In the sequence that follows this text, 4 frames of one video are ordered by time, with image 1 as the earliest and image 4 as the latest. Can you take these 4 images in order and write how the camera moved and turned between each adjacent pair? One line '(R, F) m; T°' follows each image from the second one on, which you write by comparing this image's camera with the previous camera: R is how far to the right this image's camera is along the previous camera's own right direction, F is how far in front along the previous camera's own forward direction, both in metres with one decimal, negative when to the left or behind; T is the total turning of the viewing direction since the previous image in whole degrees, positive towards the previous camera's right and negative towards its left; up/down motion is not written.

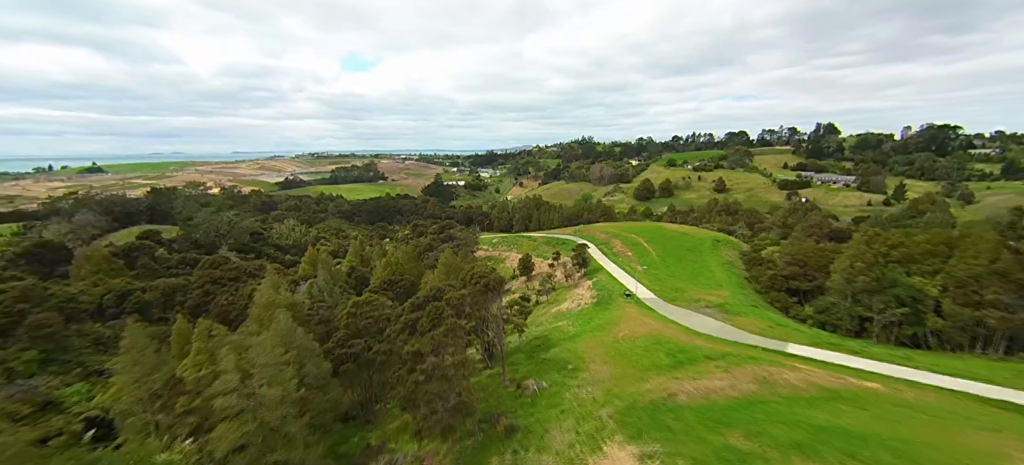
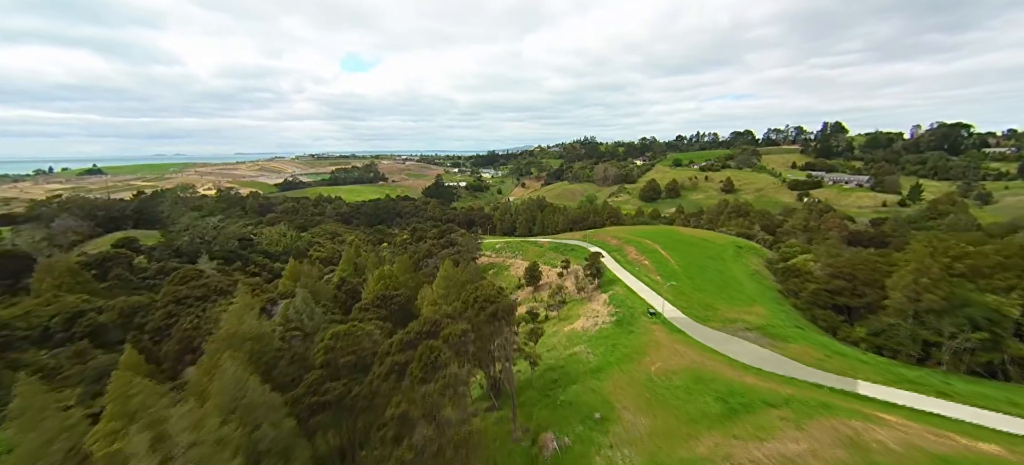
(-0.5, +3.8) m; 0°
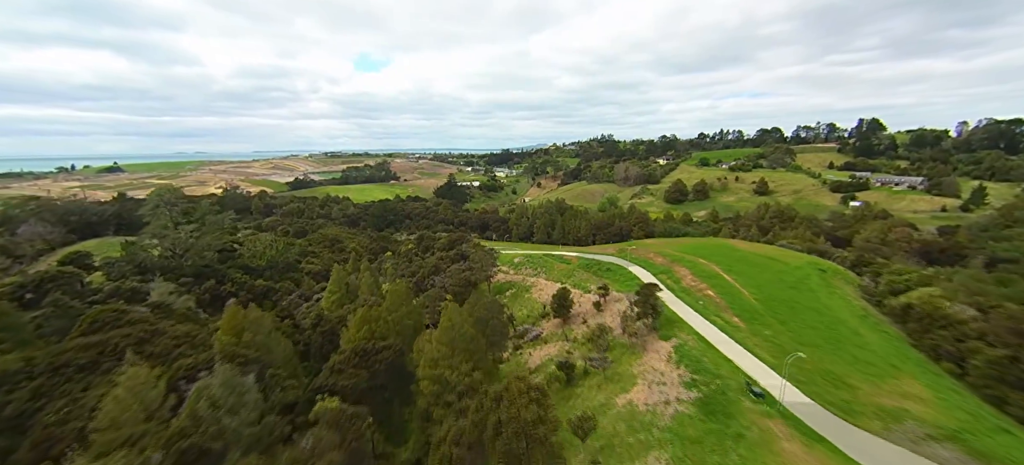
(-1.3, +8.8) m; -2°
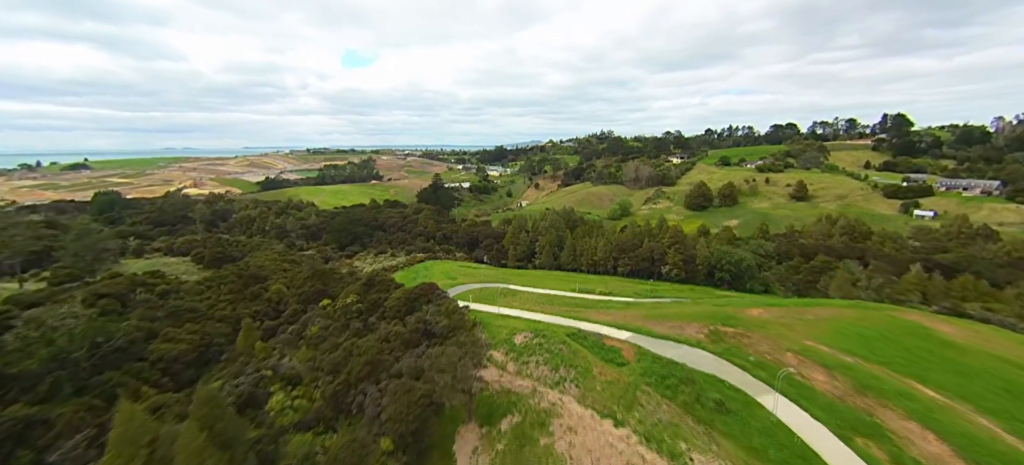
(-0.4, +22.6) m; +1°
